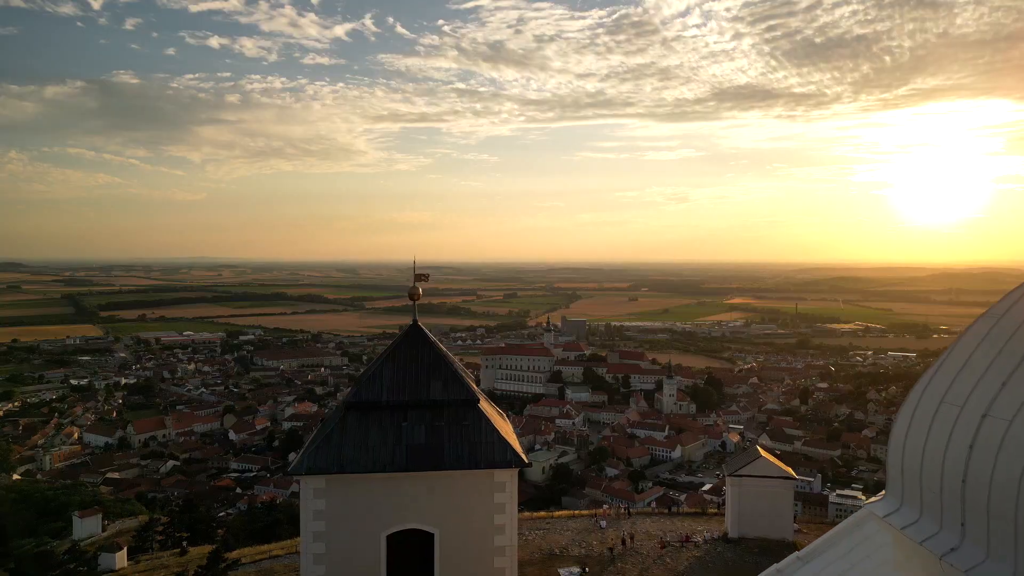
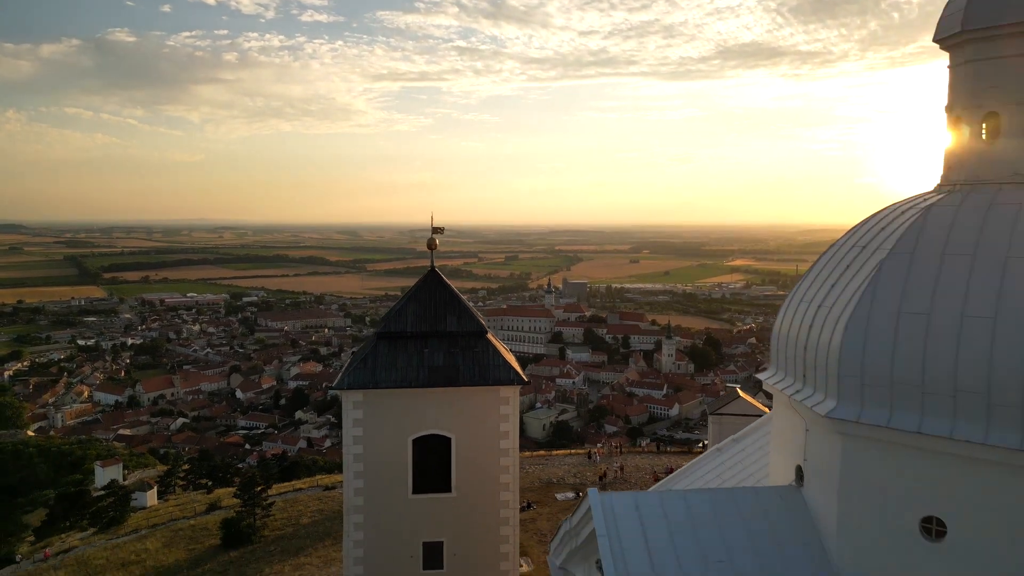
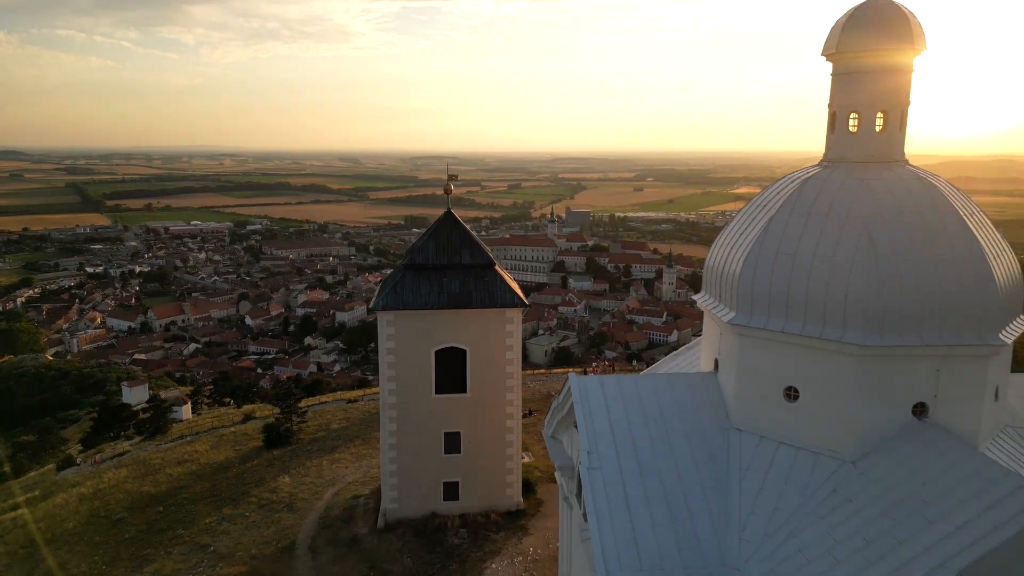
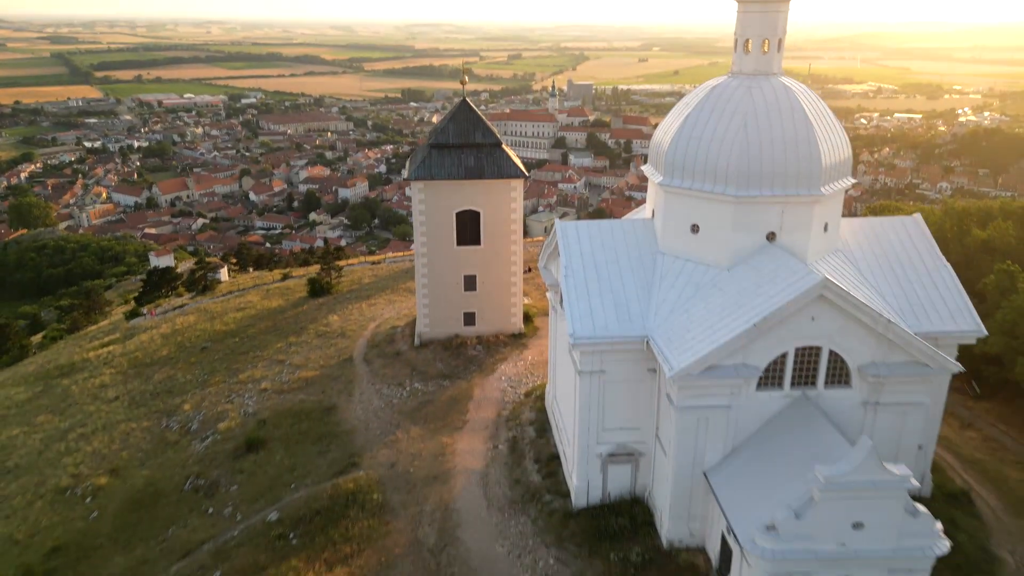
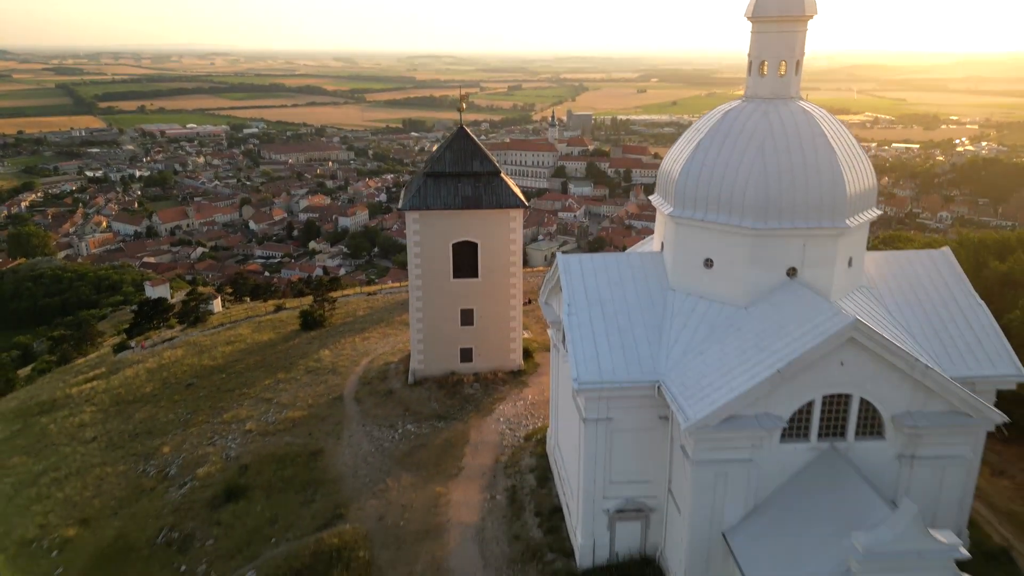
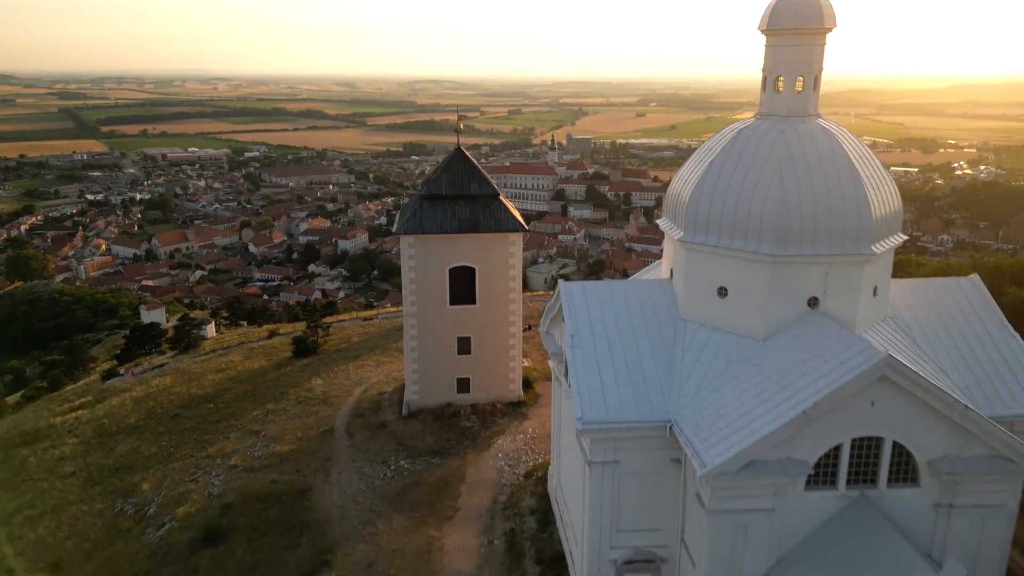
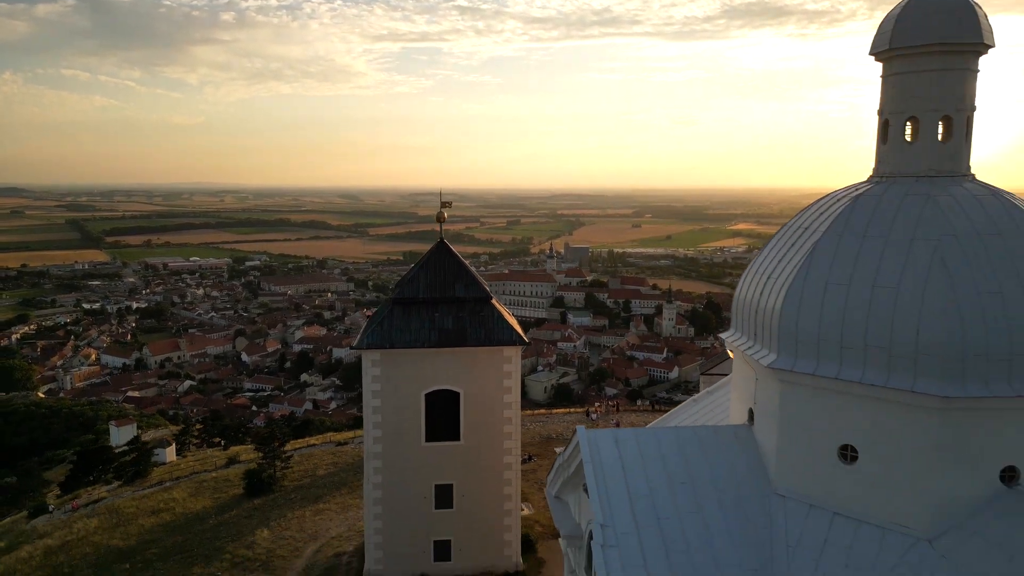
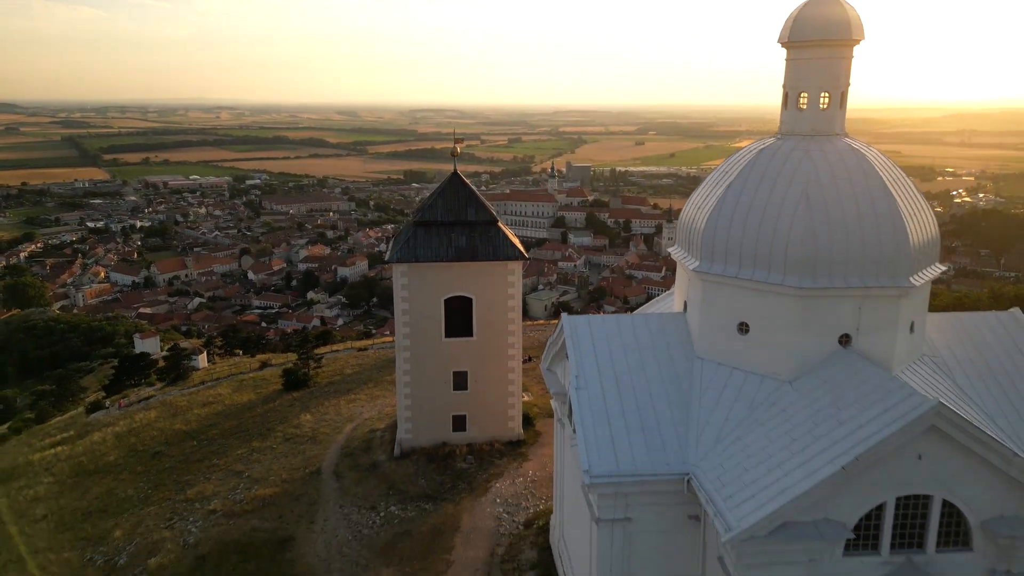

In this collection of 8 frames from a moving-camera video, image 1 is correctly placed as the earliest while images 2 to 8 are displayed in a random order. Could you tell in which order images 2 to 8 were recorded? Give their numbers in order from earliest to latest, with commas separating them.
2, 7, 3, 8, 6, 5, 4
